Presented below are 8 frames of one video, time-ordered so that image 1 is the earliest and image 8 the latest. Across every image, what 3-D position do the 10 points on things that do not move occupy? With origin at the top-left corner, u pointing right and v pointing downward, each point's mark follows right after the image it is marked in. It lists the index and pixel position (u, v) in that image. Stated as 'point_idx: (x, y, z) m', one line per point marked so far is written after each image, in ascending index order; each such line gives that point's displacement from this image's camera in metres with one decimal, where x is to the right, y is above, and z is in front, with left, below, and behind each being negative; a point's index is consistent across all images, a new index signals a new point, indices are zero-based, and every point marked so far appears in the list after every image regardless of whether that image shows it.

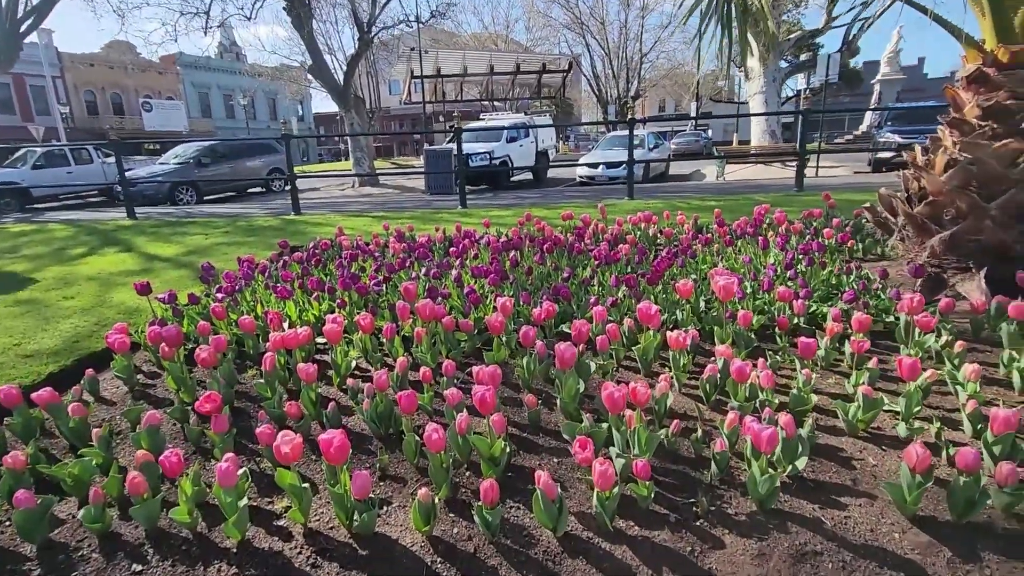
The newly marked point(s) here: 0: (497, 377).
0: (-0.1, -0.3, +2.0) m
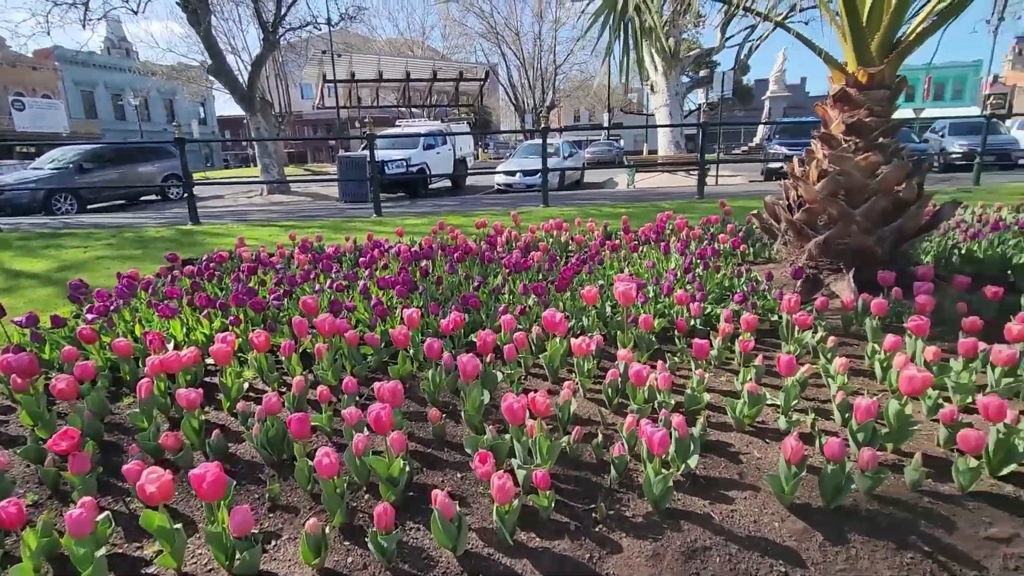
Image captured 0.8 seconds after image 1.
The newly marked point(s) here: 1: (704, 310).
0: (-0.4, -0.4, +2.0) m
1: (+1.1, -0.1, +2.9) m
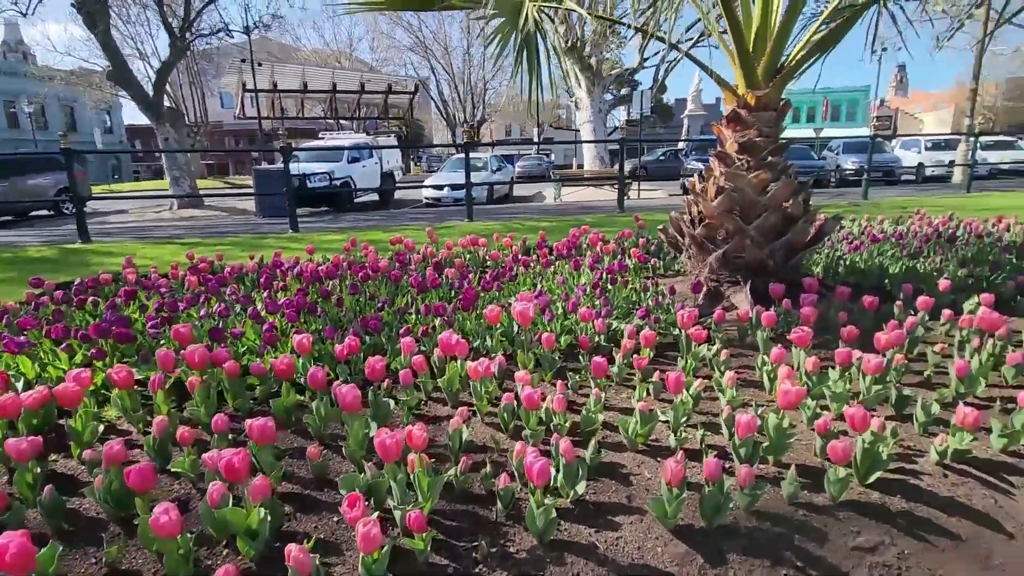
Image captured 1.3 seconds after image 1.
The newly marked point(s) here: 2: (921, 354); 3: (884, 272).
0: (-0.8, -0.5, +1.8) m
1: (+0.5, -0.2, +2.9) m
2: (+2.3, -0.4, +2.9) m
3: (+2.9, +0.1, +4.2) m
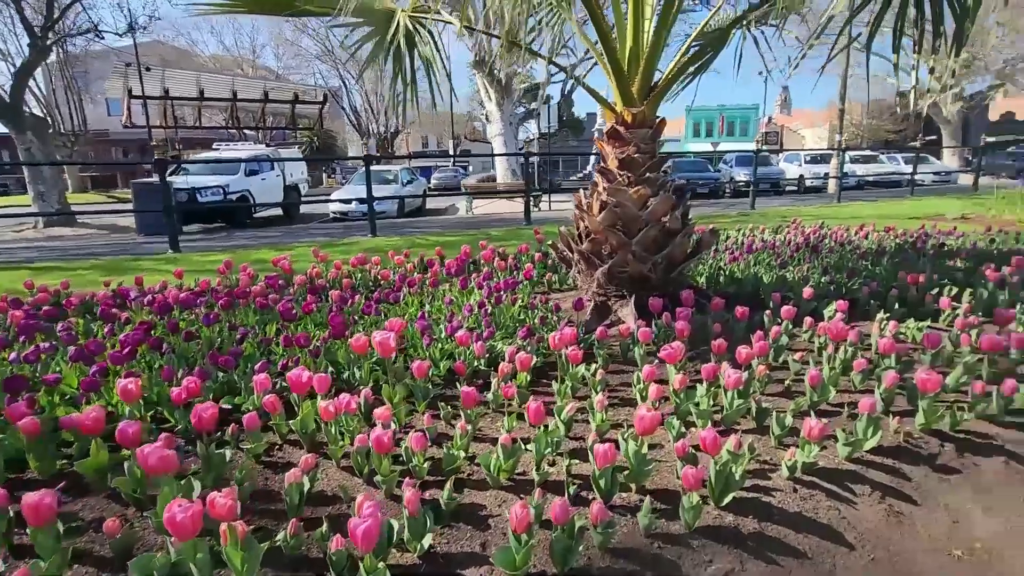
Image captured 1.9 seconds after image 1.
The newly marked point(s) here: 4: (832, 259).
0: (-1.3, -0.6, +1.5) m
1: (-0.2, -0.3, +2.8) m
2: (+1.6, -0.4, +3.1) m
3: (+2.0, +0.1, +4.4) m
4: (+3.1, +0.3, +5.2) m
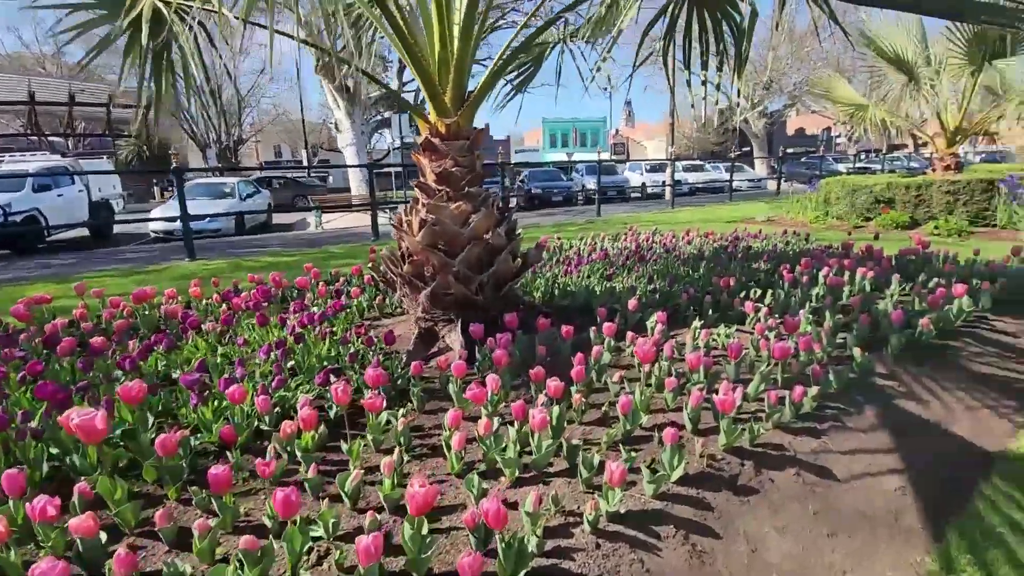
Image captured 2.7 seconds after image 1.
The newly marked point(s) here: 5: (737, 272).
0: (-1.9, -0.9, +0.7) m
1: (-1.1, -0.5, +2.3) m
2: (+0.5, -0.5, +3.0) m
3: (+0.6, 0.0, +4.4) m
4: (+1.5, +0.2, +5.4) m
5: (+2.1, +0.2, +5.0) m
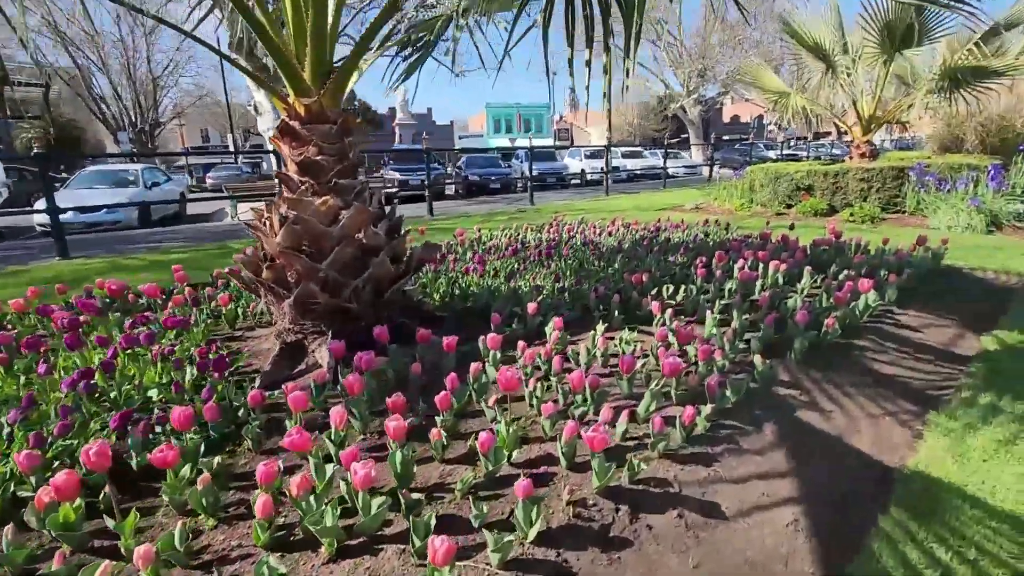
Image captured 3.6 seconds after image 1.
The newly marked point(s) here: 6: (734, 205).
0: (-2.3, -1.0, +0.2) m
1: (-1.7, -0.6, +1.8) m
2: (-0.1, -0.6, +2.6) m
3: (-0.2, -0.1, +4.0) m
4: (+0.6, +0.3, +5.1) m
5: (+1.3, +0.2, +4.8) m
6: (+4.4, +1.6, +10.5) m
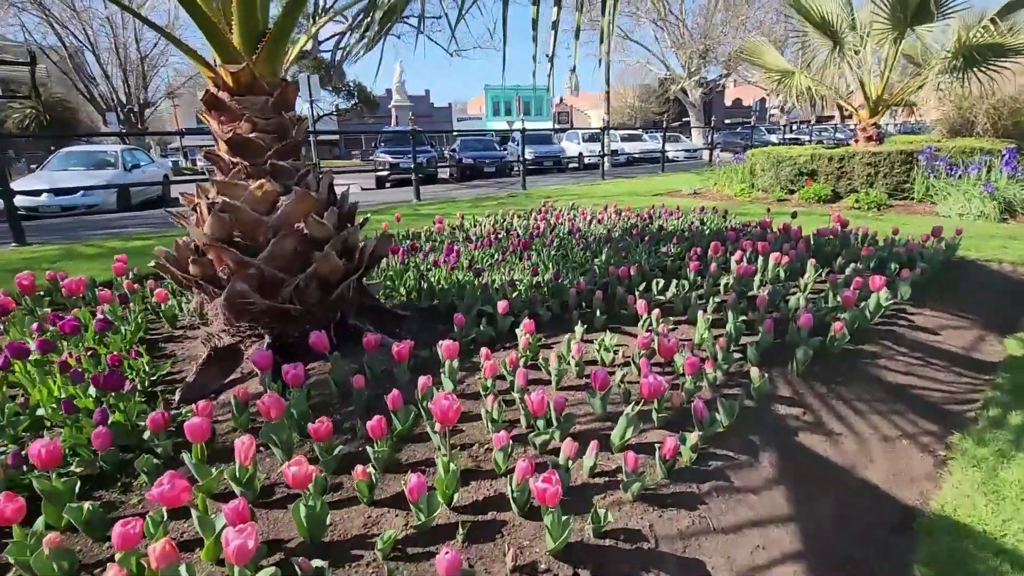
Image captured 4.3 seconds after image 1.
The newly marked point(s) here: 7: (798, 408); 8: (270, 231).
0: (-2.5, -1.1, -0.2) m
1: (-1.9, -0.6, +1.4) m
2: (-0.3, -0.6, +2.2) m
3: (-0.4, 0.0, +3.6) m
4: (+0.4, +0.3, +4.7) m
5: (+1.1, +0.2, +4.4) m
6: (+4.2, +1.9, +10.0) m
7: (+1.3, -0.5, +2.4) m
8: (-1.3, +0.3, +2.8) m
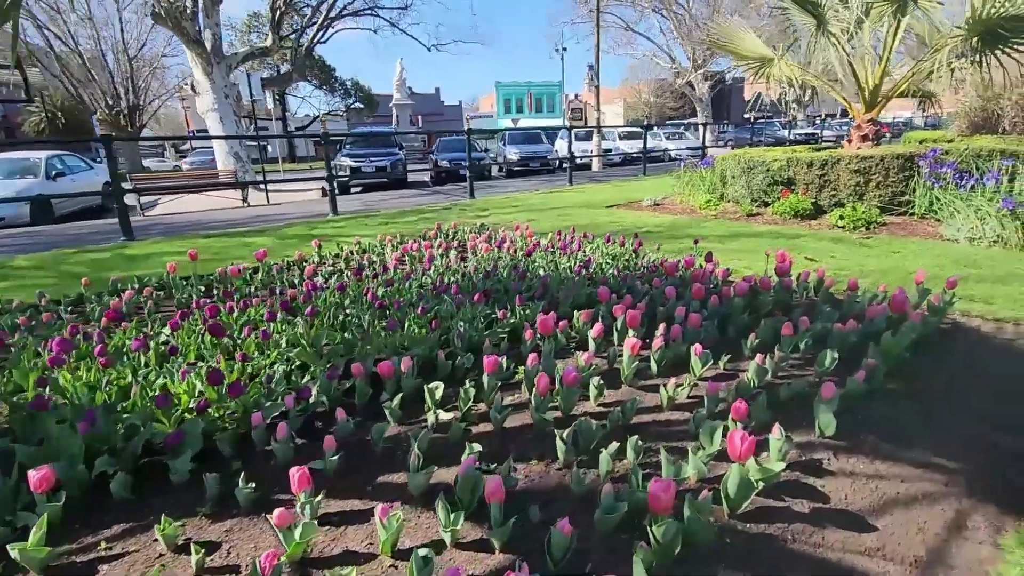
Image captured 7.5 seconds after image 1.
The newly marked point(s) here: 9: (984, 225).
0: (-4.2, -1.6, -1.6) m
1: (-3.5, -1.2, 0.0) m
2: (-1.9, -1.1, +0.7) m
3: (-1.9, -0.5, +2.1) m
4: (-1.1, -0.2, +3.2) m
5: (-0.4, -0.3, +2.9) m
6: (+2.9, +1.4, +8.4) m
7: (-0.3, -1.1, +0.8) m
8: (-2.8, -0.2, +1.3) m
9: (+5.0, +0.6, +5.6) m
